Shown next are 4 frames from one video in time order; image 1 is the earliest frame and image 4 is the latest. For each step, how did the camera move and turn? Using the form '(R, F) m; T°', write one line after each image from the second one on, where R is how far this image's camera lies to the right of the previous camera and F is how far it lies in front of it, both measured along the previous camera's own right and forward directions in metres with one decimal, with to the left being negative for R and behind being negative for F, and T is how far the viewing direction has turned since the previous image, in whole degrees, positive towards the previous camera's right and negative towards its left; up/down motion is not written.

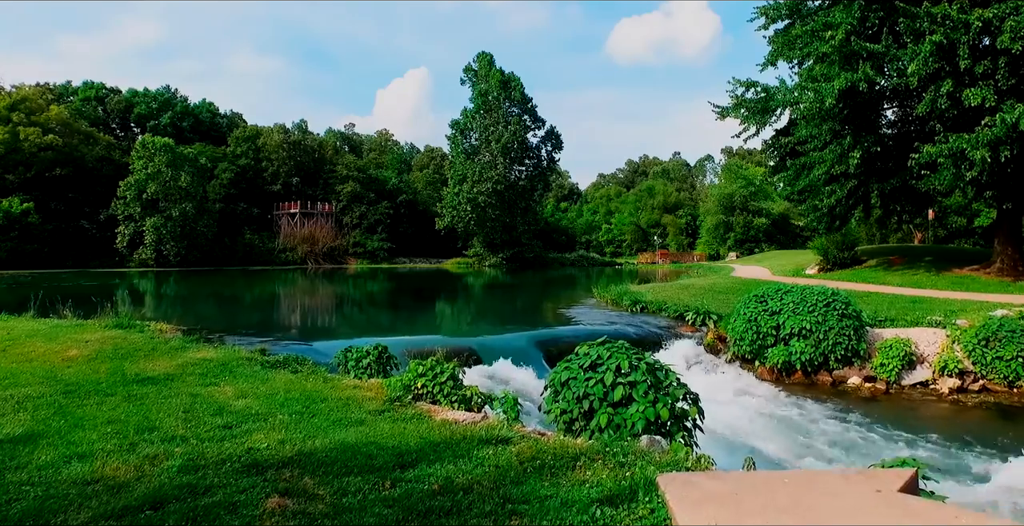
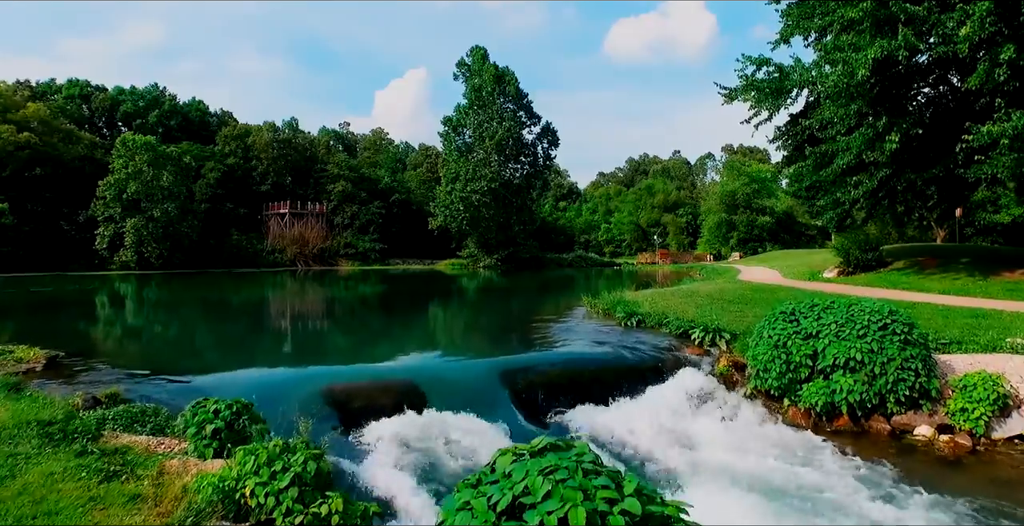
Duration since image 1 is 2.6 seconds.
(+0.6, +2.3) m; 0°
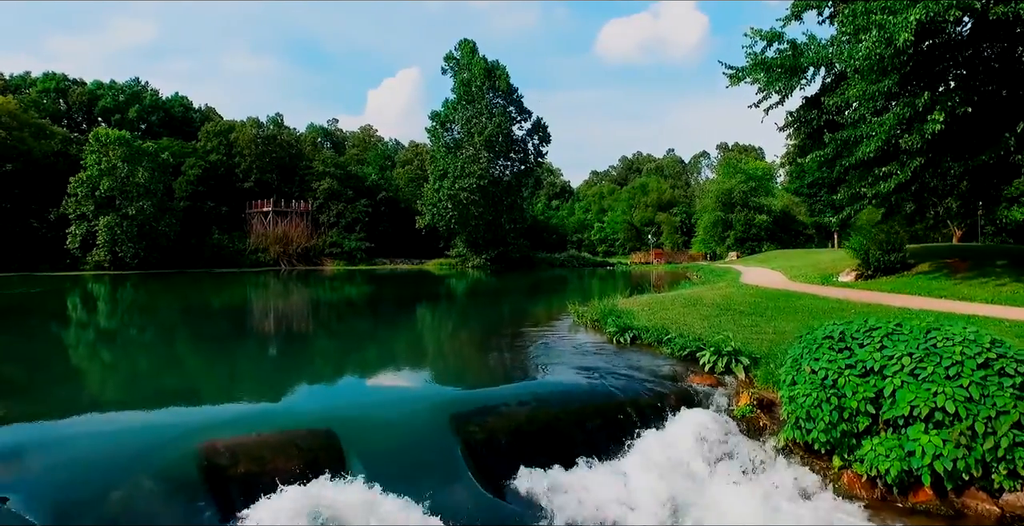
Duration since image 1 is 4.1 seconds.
(+0.4, +2.1) m; +1°
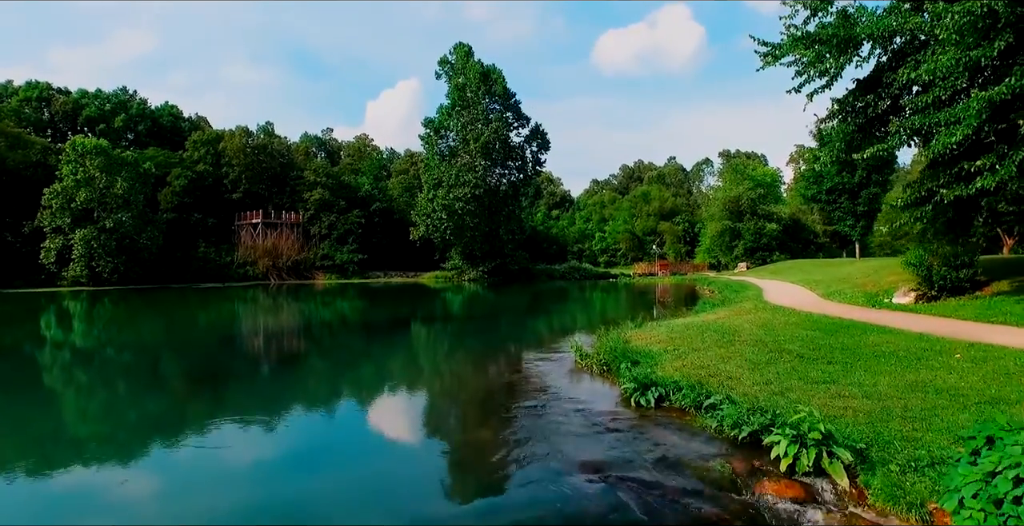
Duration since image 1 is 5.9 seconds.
(+0.3, +2.9) m; 0°
